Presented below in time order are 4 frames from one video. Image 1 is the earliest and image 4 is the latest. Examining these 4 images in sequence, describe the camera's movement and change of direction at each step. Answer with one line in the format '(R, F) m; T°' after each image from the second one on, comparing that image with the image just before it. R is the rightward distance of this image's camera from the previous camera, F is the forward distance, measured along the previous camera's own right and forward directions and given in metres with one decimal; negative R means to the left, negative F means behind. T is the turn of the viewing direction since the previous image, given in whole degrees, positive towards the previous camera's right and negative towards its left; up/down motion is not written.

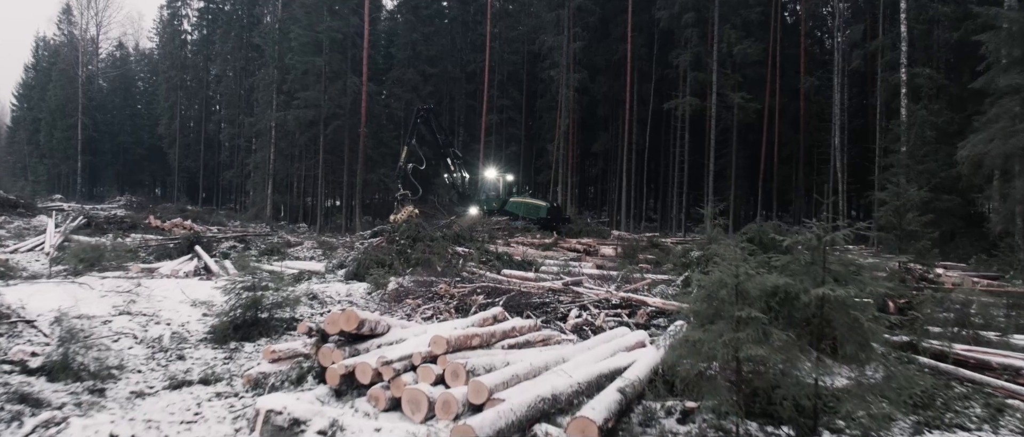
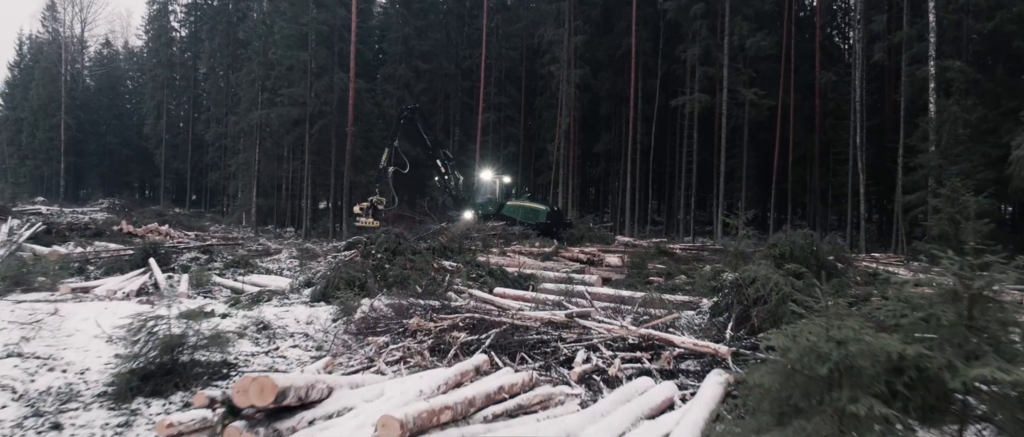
(+0.1, +1.5) m; 0°
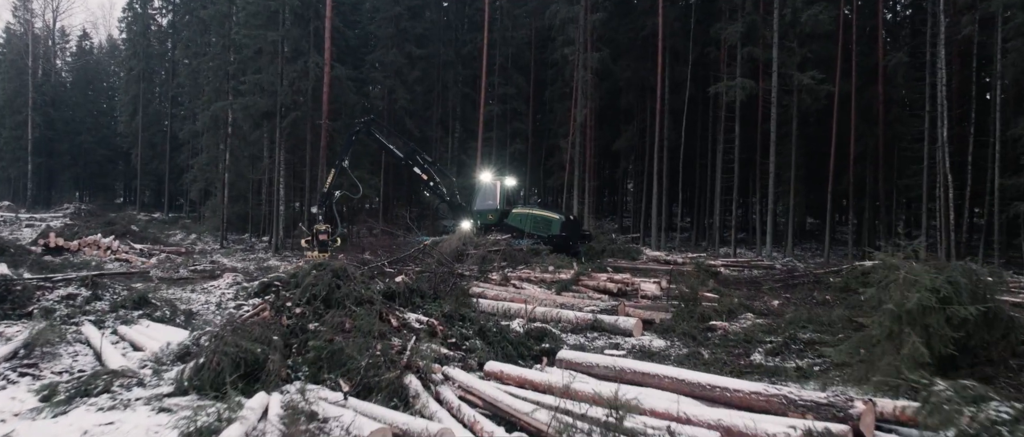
(+0.1, +3.8) m; -1°
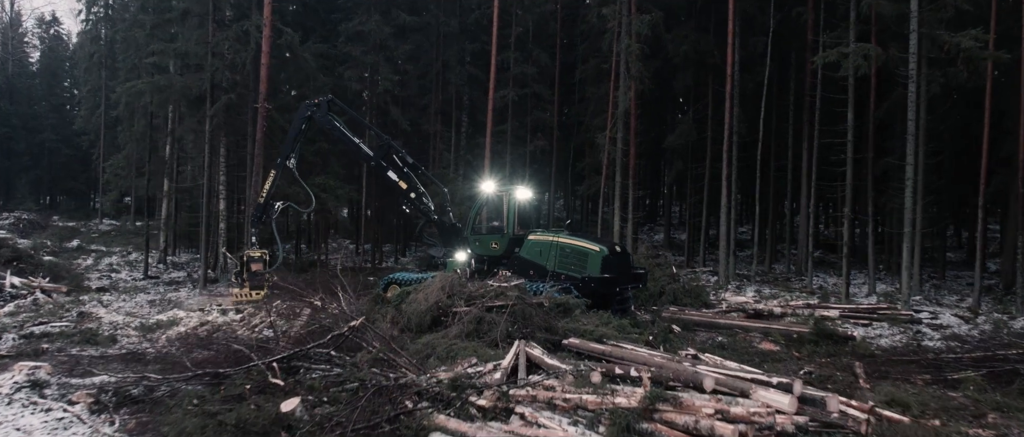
(+0.2, +5.9) m; -2°
